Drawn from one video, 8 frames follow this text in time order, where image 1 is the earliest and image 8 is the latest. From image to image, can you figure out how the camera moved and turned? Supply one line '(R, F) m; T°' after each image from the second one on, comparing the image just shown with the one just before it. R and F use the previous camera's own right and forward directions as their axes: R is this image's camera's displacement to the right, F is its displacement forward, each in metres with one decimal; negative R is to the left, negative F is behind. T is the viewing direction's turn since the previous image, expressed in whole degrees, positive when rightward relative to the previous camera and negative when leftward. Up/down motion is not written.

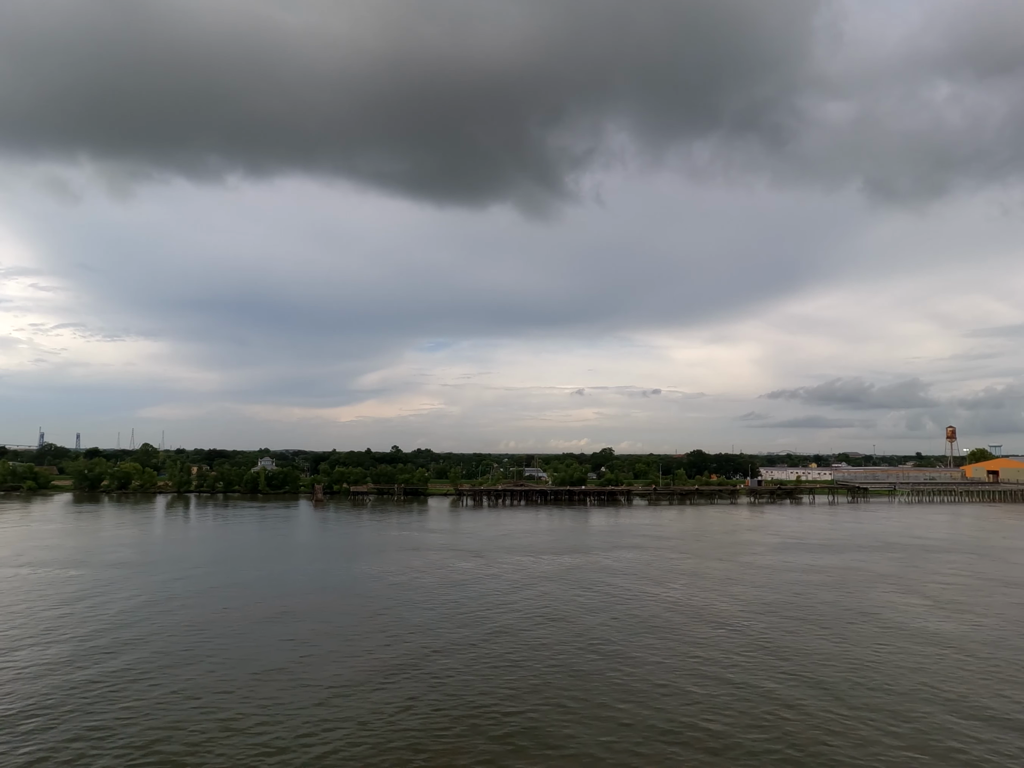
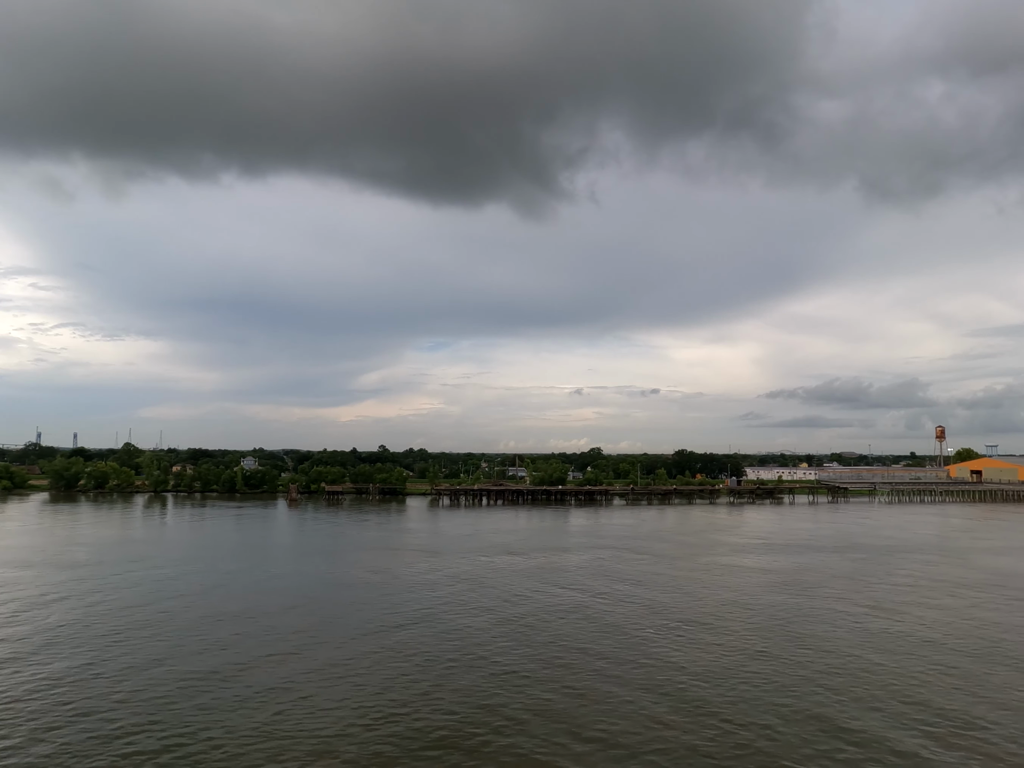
(+4.0, +0.6) m; 0°
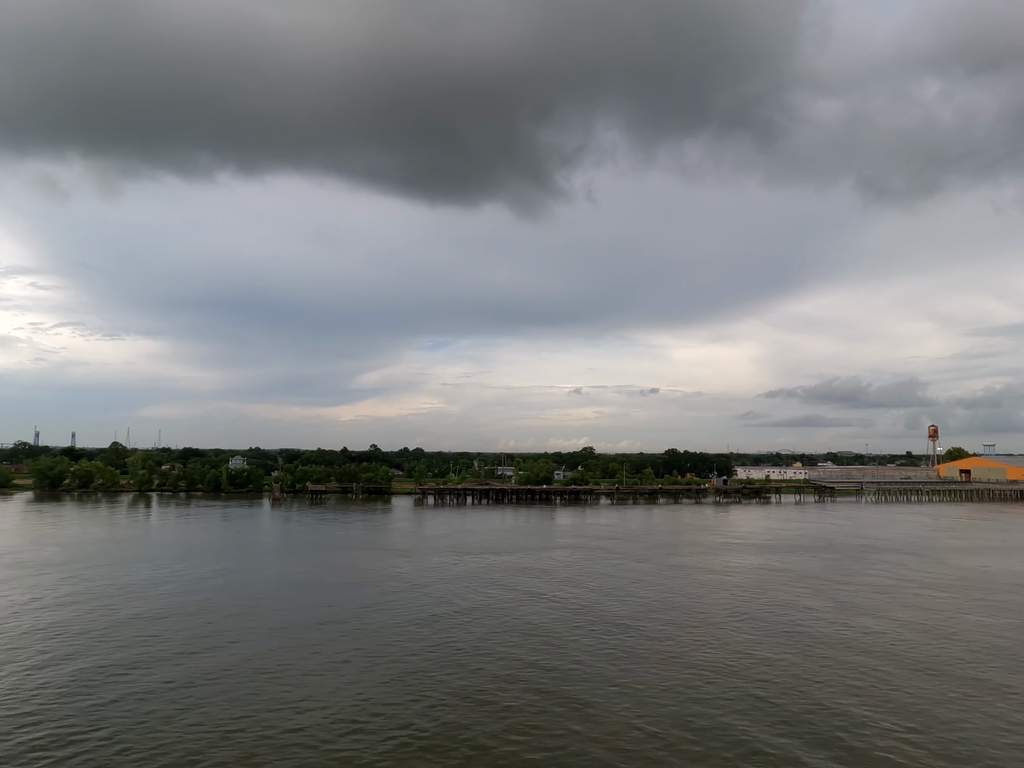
(+2.7, +0.5) m; 0°
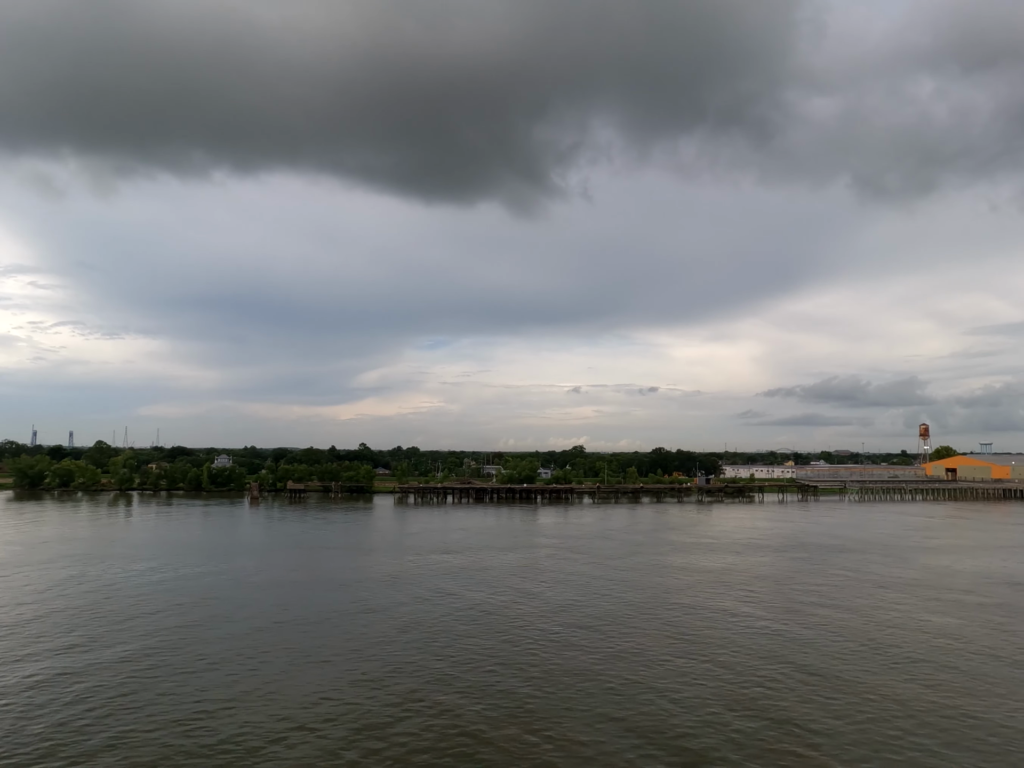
(+3.4, +0.6) m; 0°
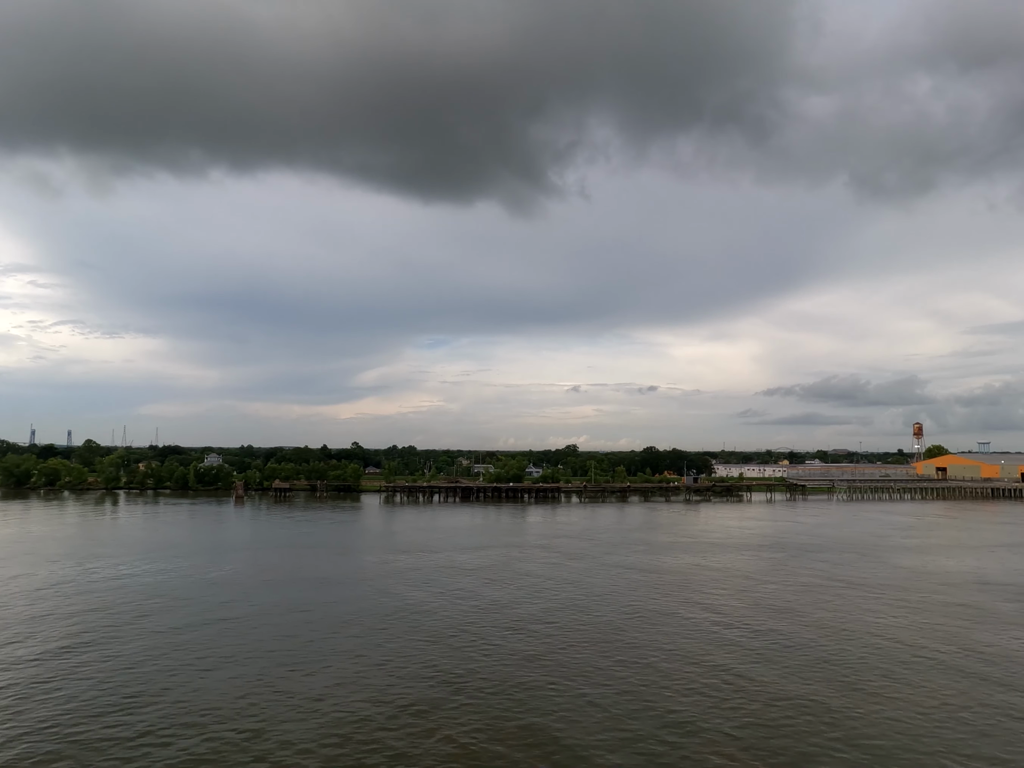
(+2.3, +0.4) m; 0°
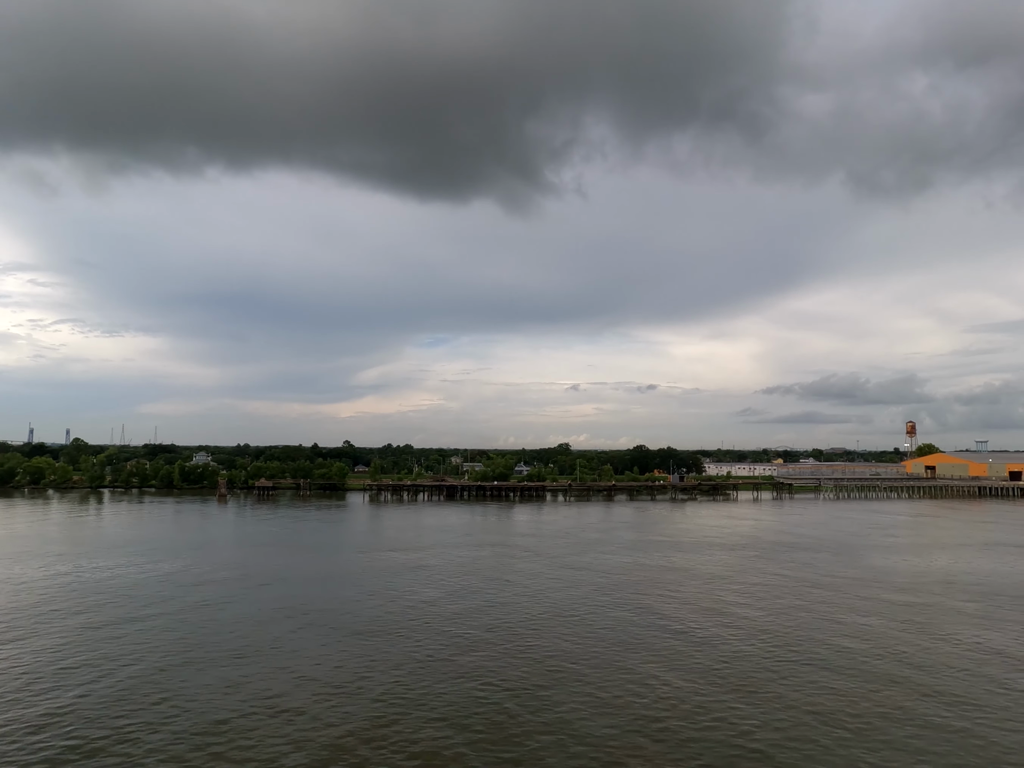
(+2.6, +0.5) m; 0°
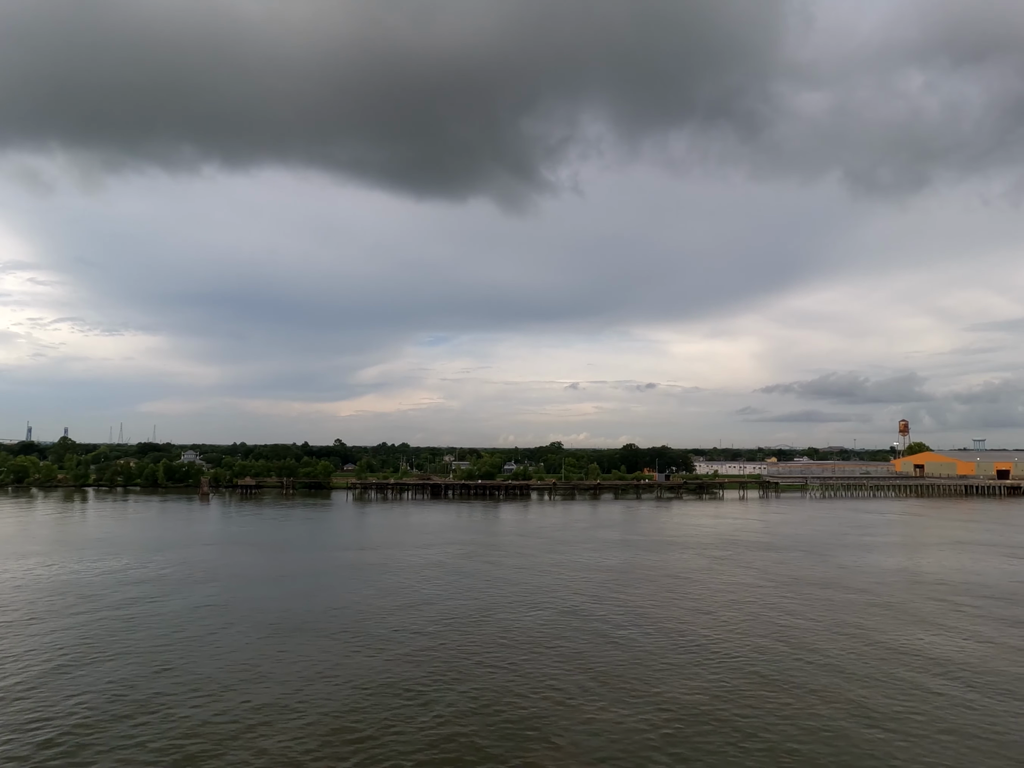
(+2.7, +0.5) m; 0°
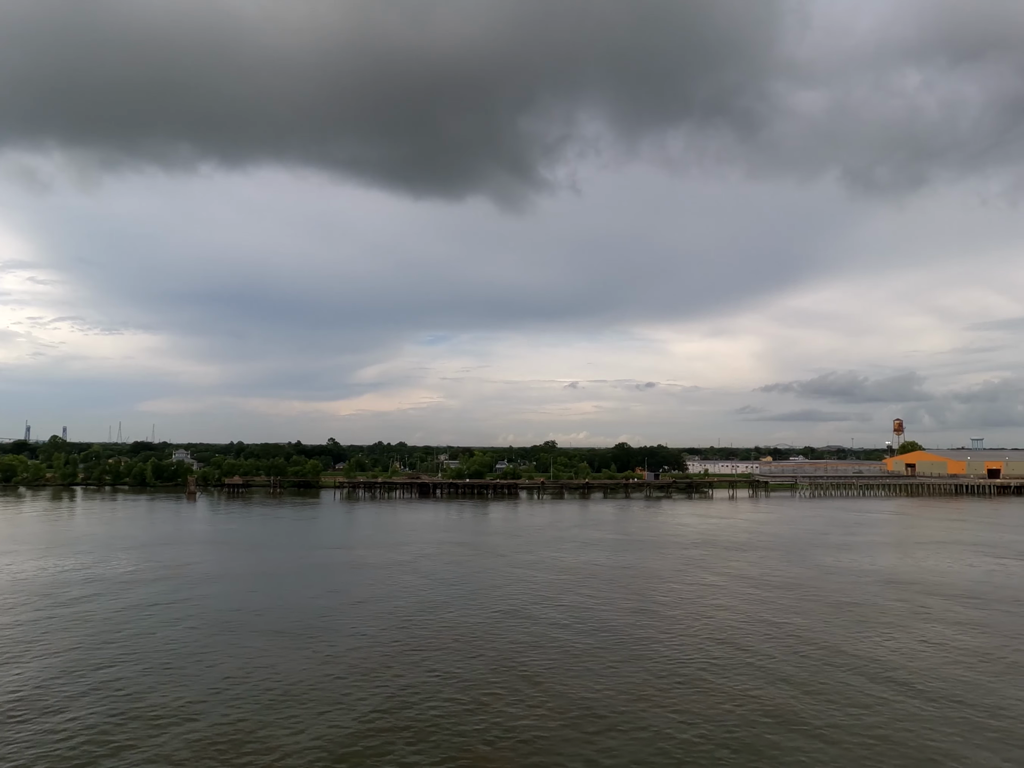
(+2.0, +0.4) m; 0°
